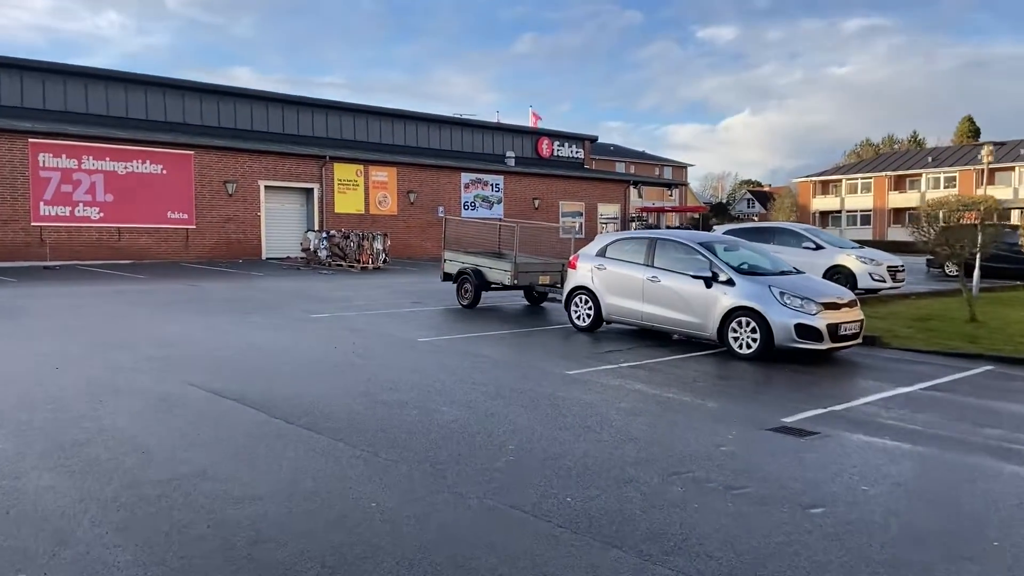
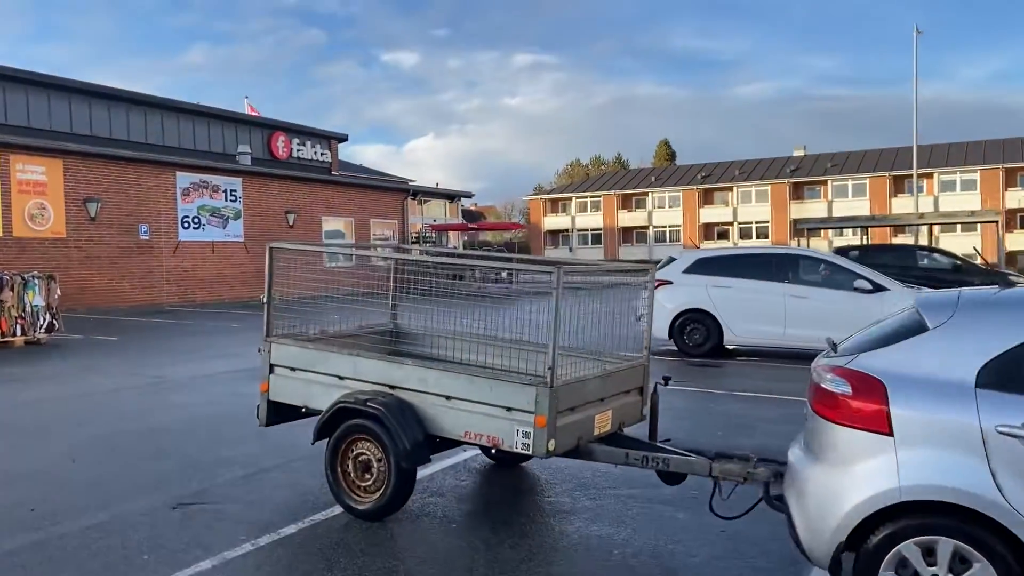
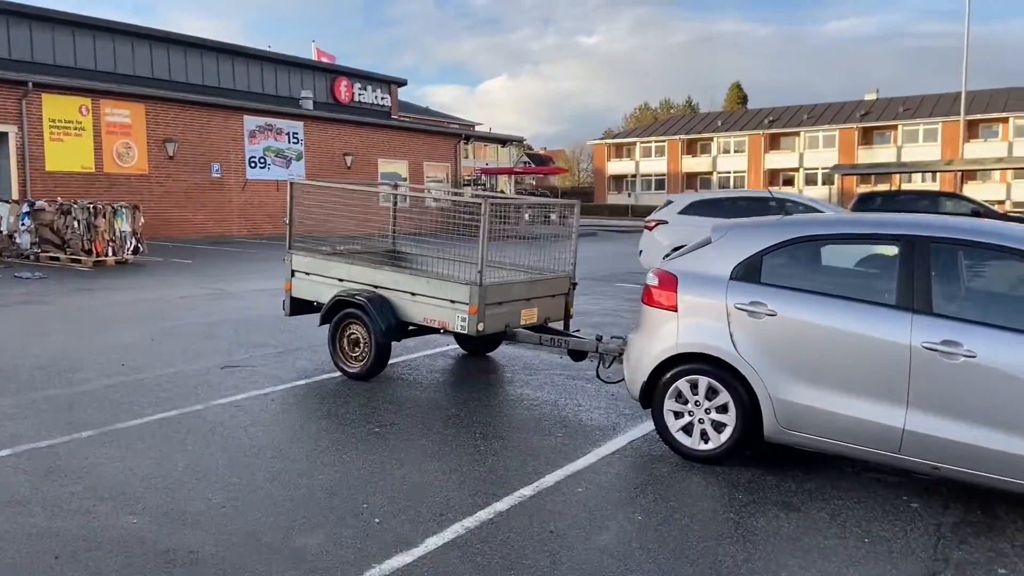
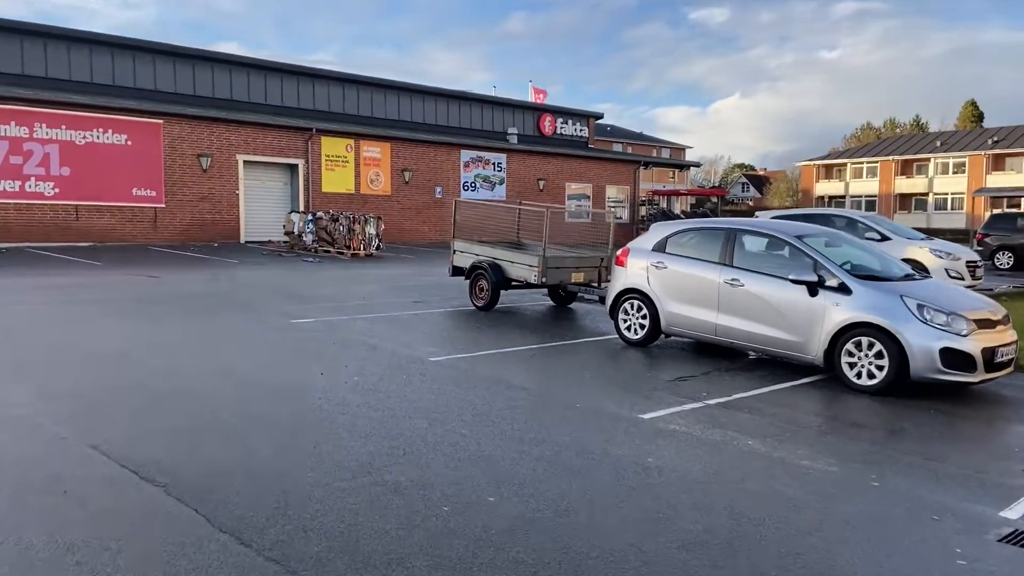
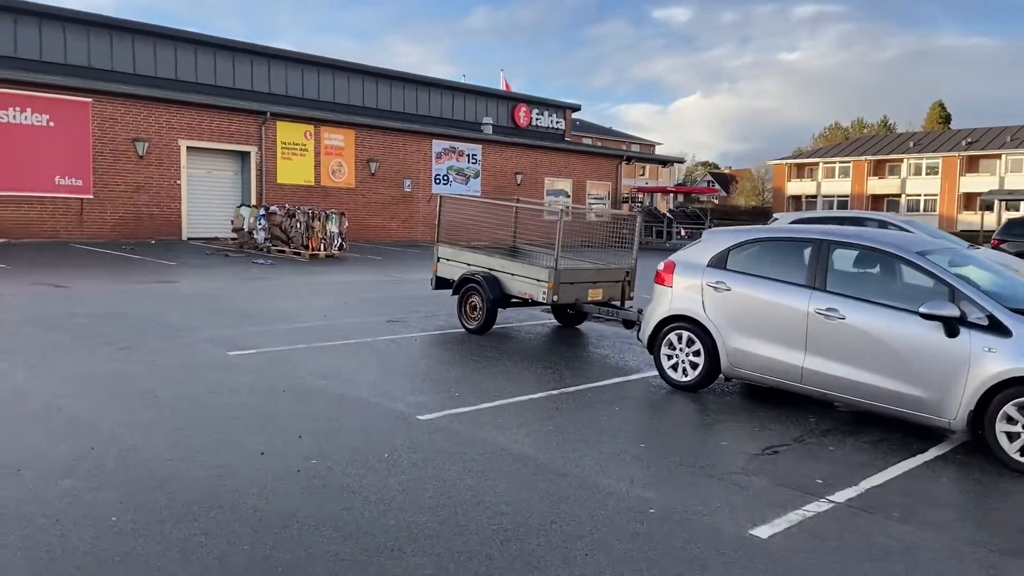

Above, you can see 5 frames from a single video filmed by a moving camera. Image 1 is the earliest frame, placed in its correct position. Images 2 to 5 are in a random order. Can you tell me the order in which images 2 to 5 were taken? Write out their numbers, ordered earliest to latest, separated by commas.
4, 5, 3, 2
